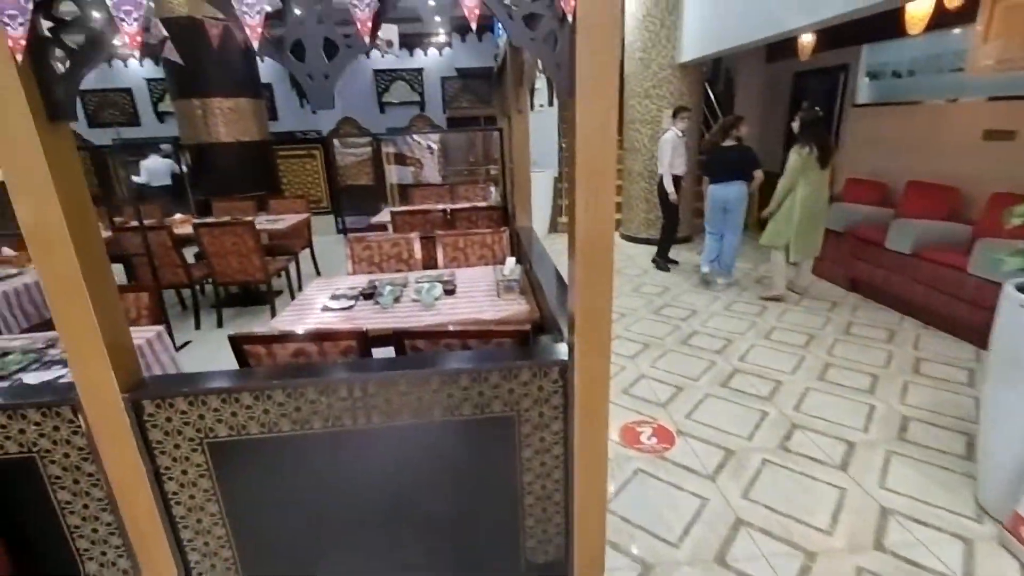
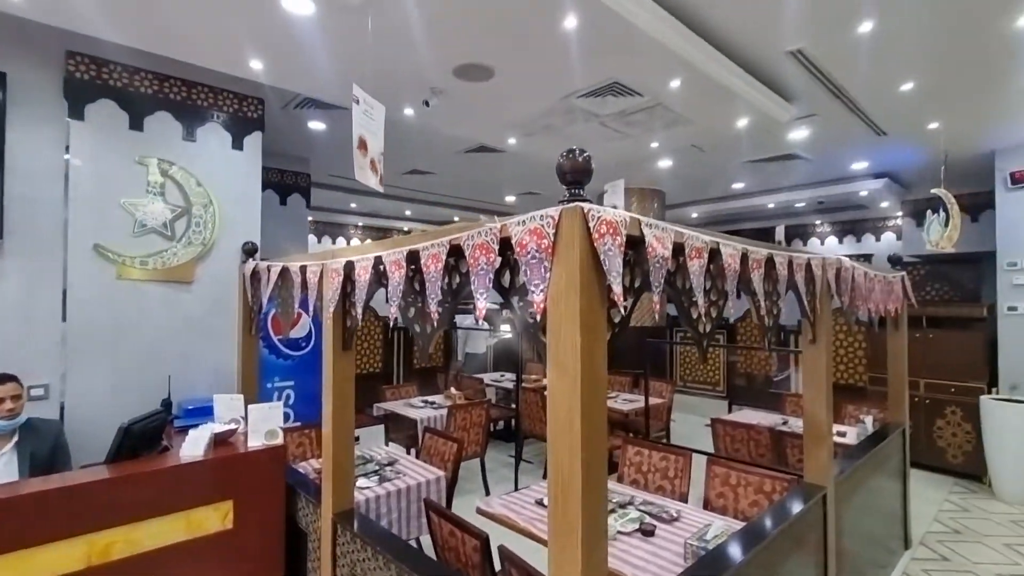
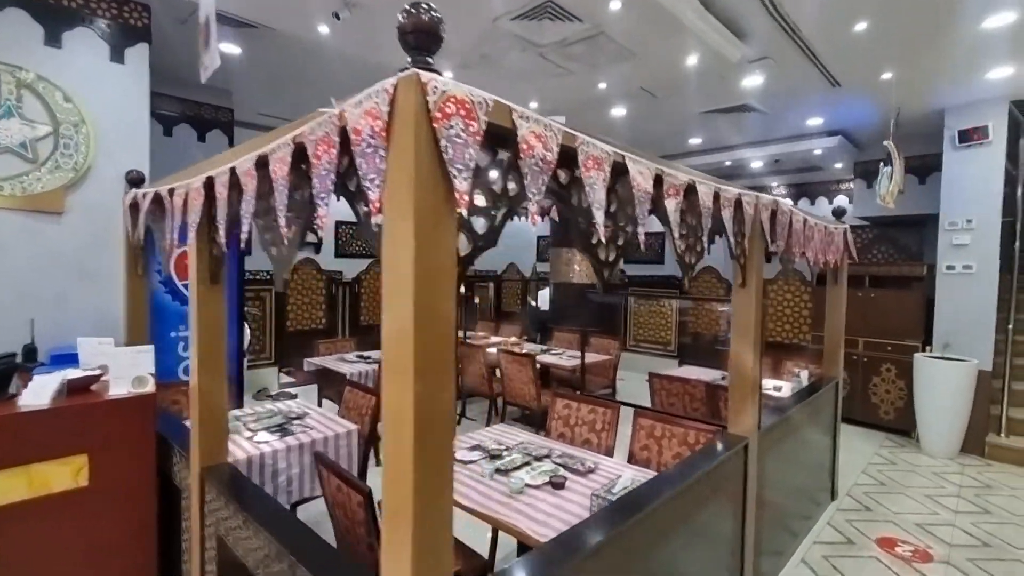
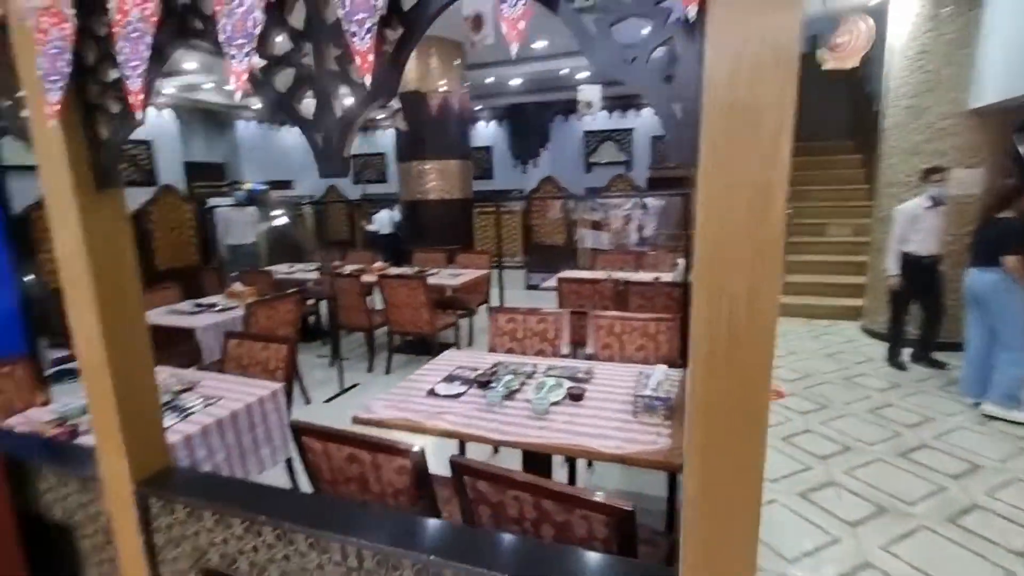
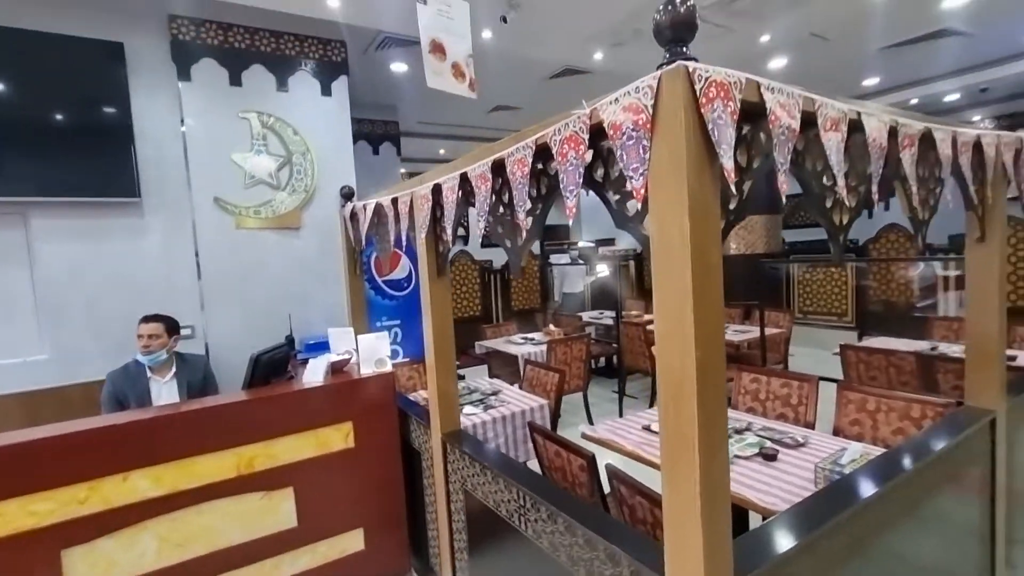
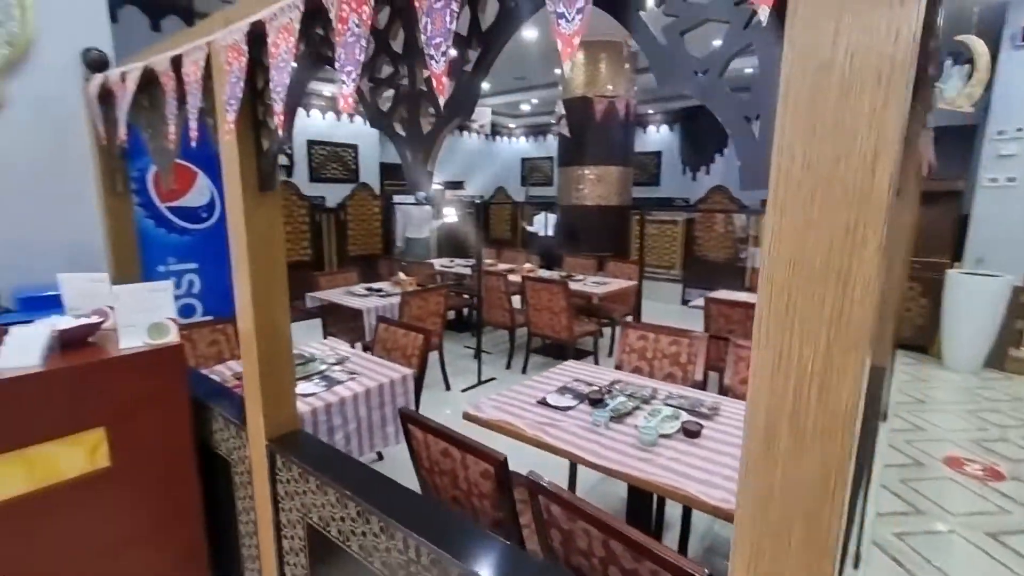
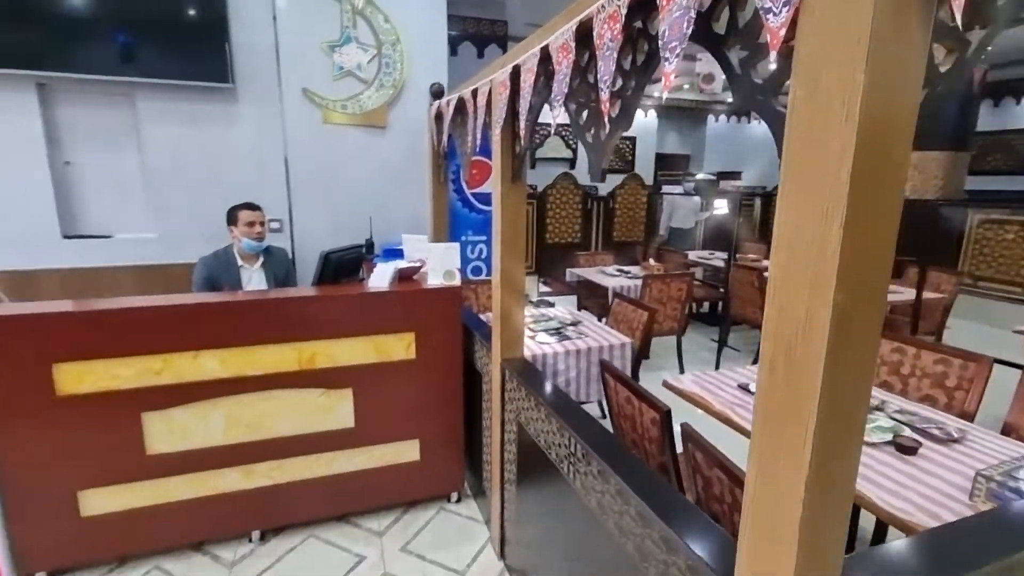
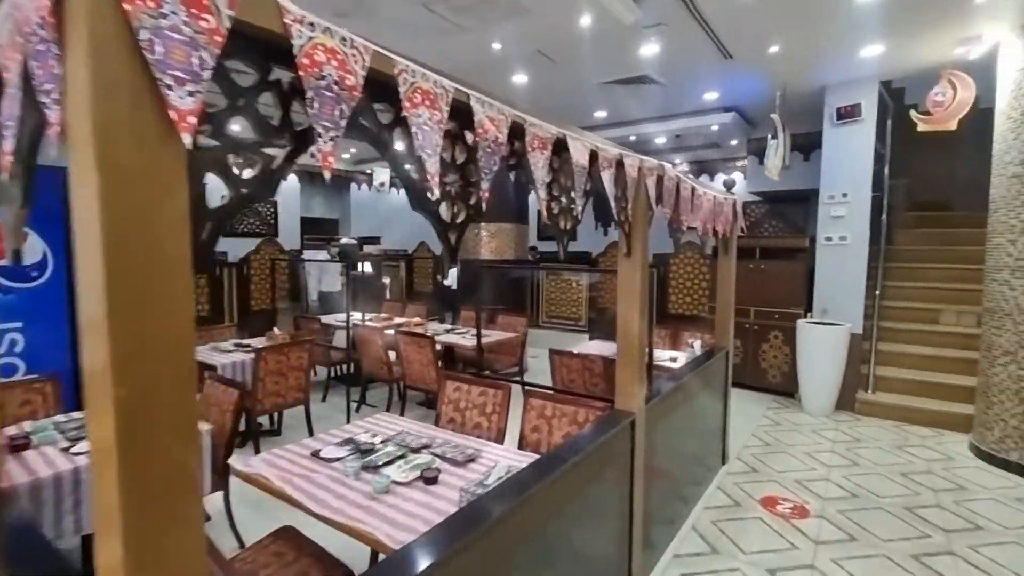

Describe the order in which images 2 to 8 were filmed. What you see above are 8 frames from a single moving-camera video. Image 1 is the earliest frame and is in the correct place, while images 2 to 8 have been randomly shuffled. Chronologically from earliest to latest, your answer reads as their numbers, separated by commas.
4, 6, 7, 5, 2, 3, 8
